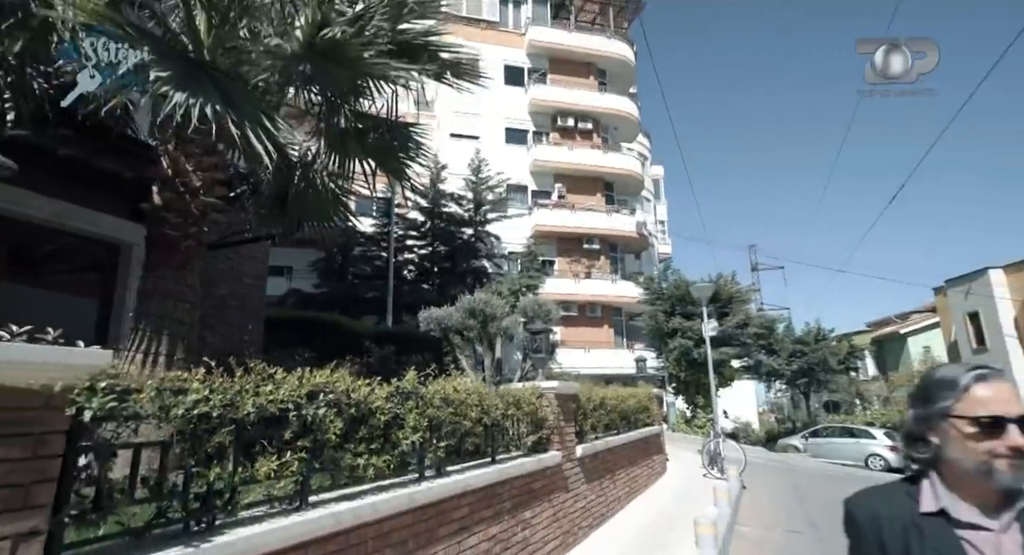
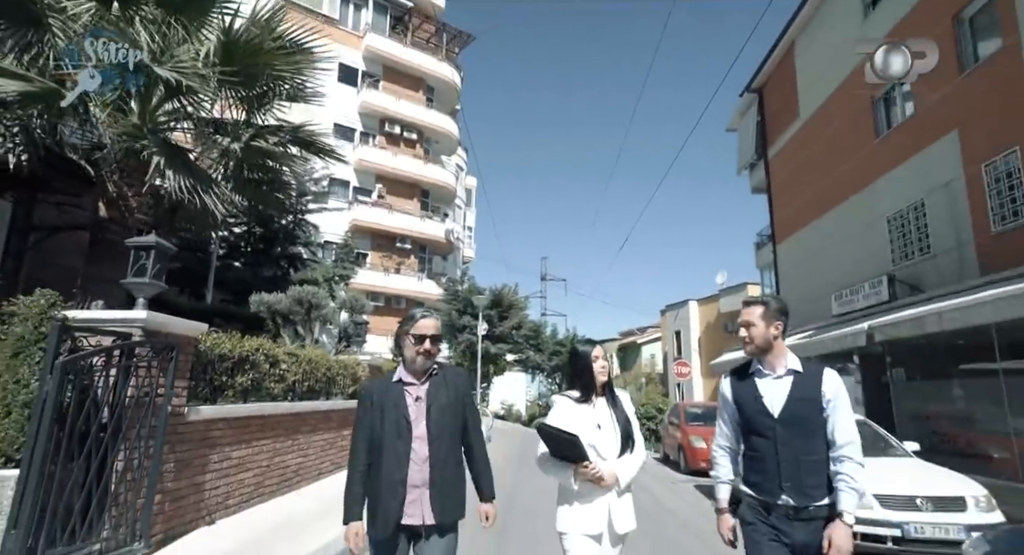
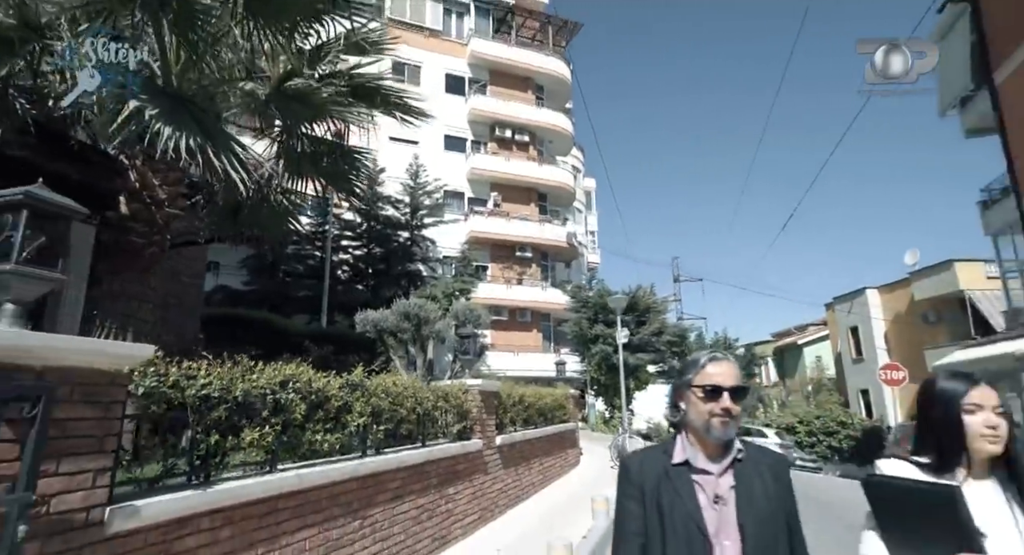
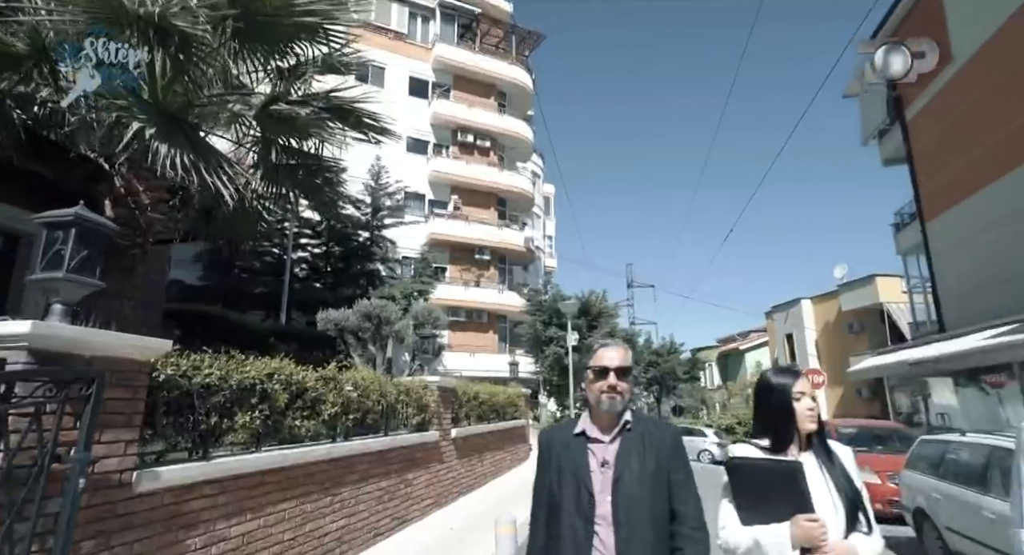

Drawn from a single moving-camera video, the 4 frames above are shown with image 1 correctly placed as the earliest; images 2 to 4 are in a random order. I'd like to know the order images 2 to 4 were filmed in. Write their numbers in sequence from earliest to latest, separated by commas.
3, 4, 2
